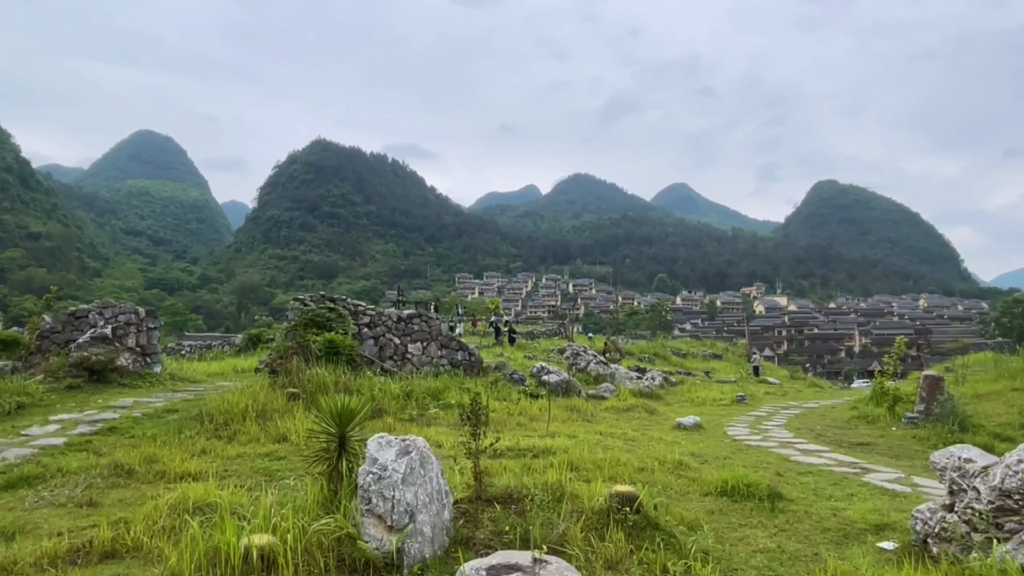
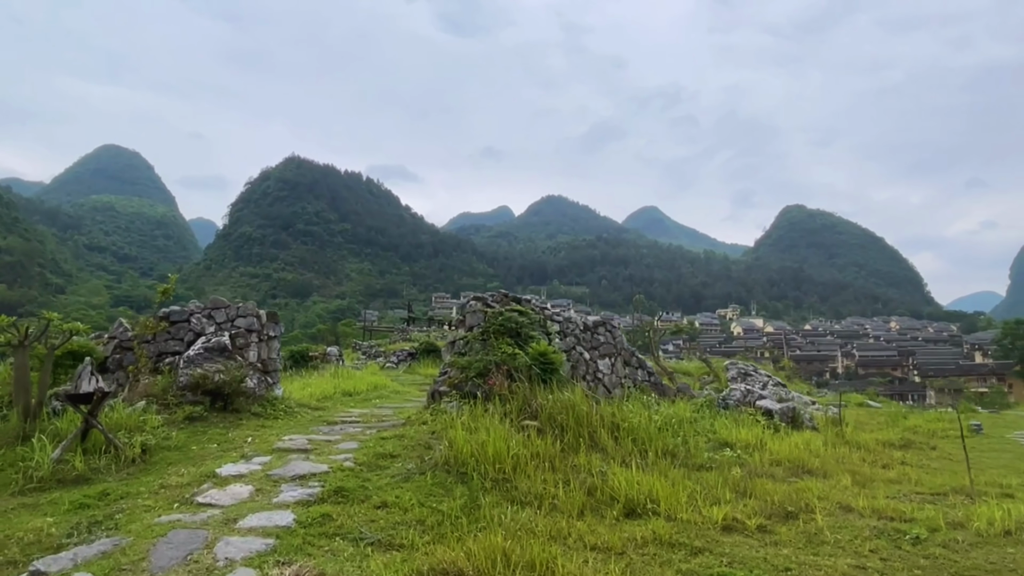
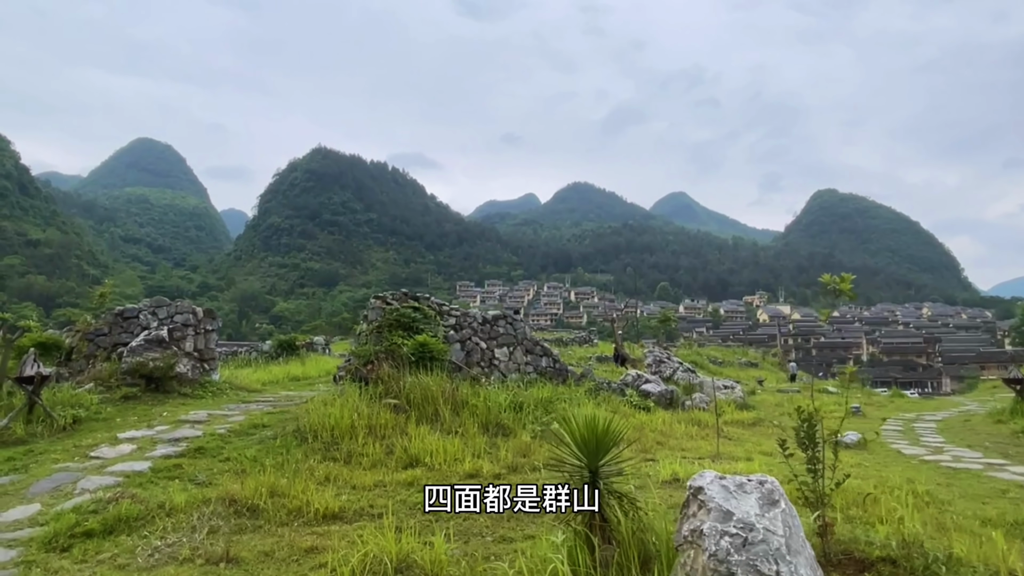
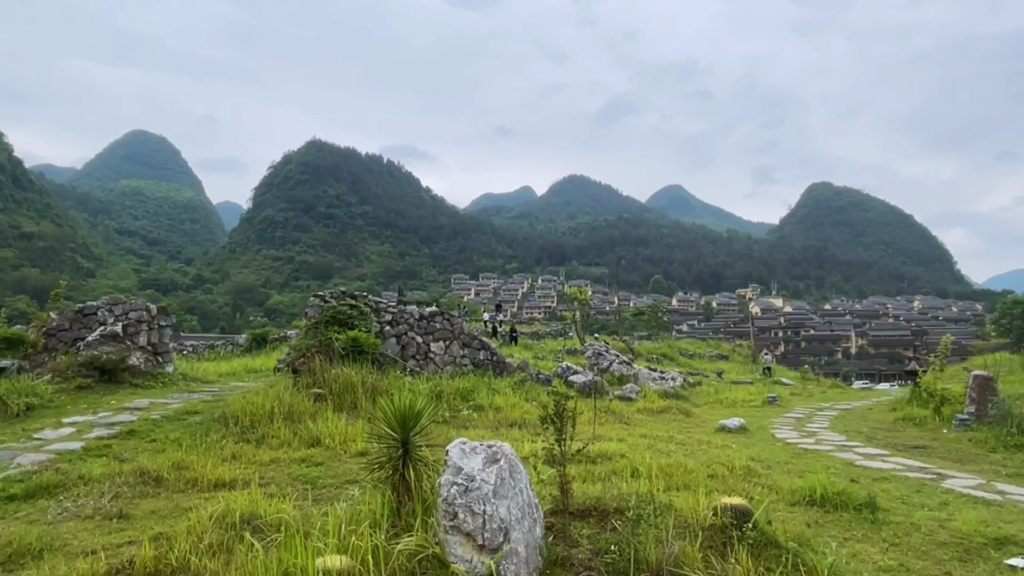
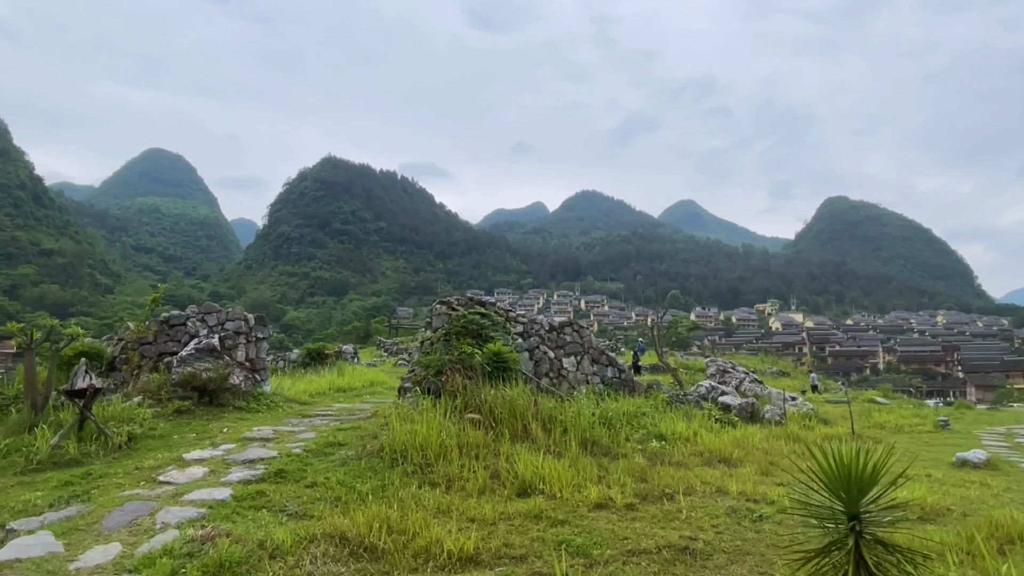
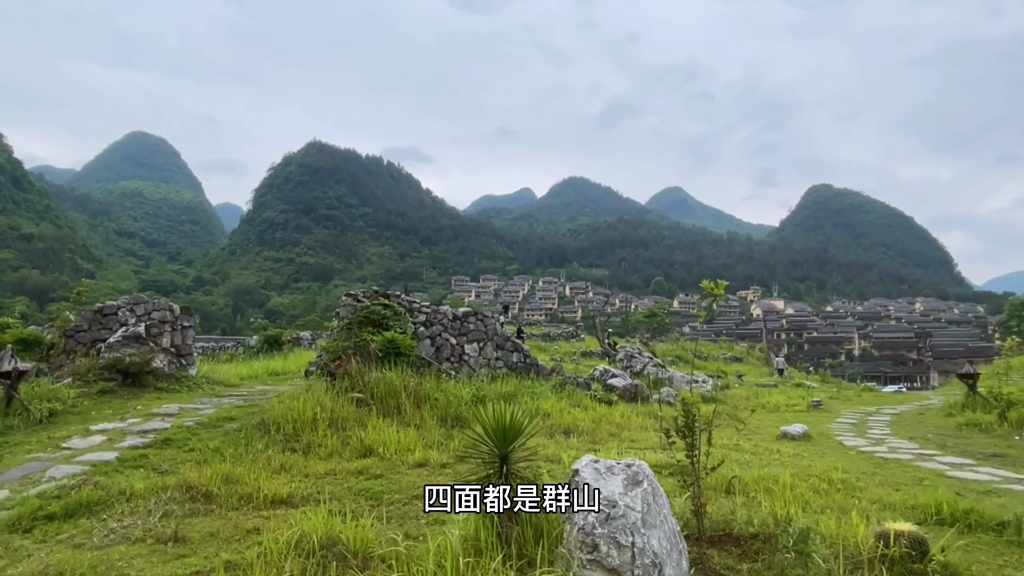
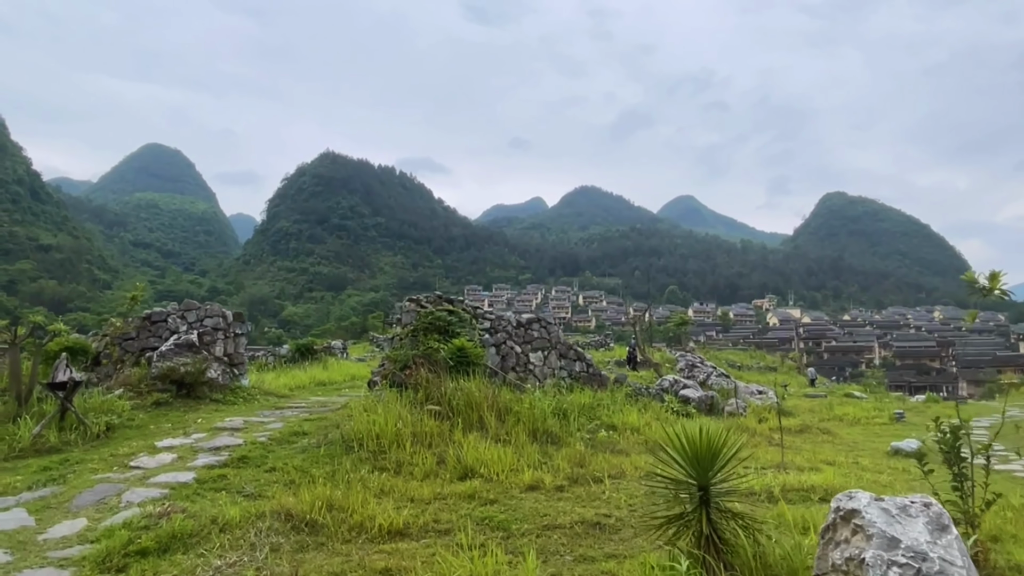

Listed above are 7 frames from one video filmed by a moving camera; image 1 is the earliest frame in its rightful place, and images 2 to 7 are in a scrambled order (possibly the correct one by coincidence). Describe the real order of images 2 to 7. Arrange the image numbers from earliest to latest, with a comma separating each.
4, 6, 3, 7, 5, 2
